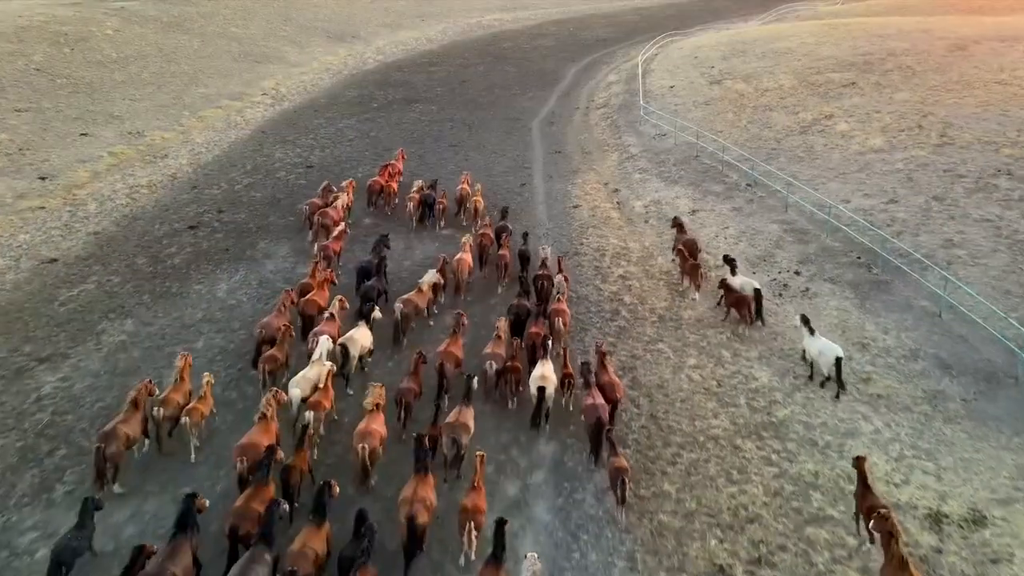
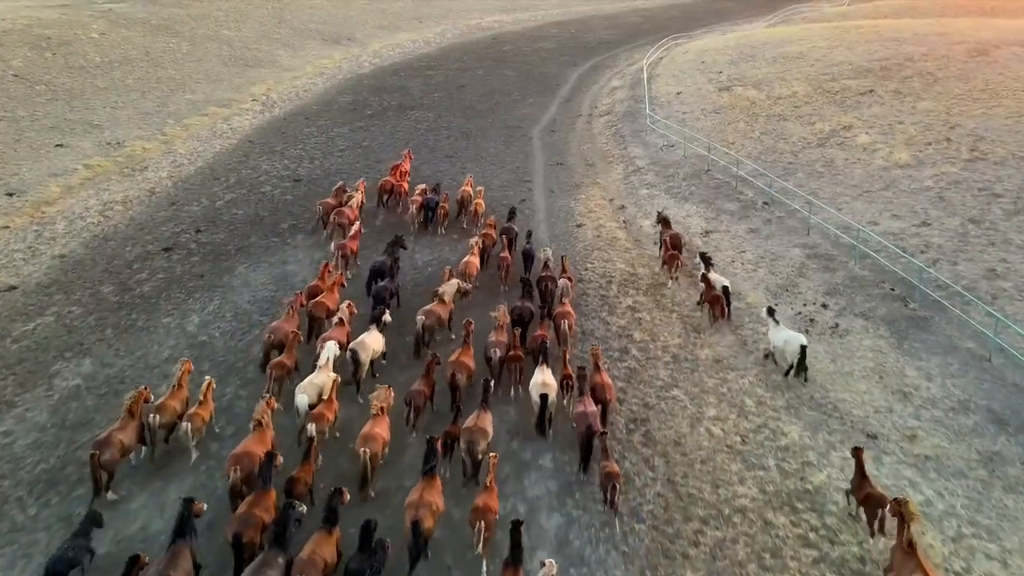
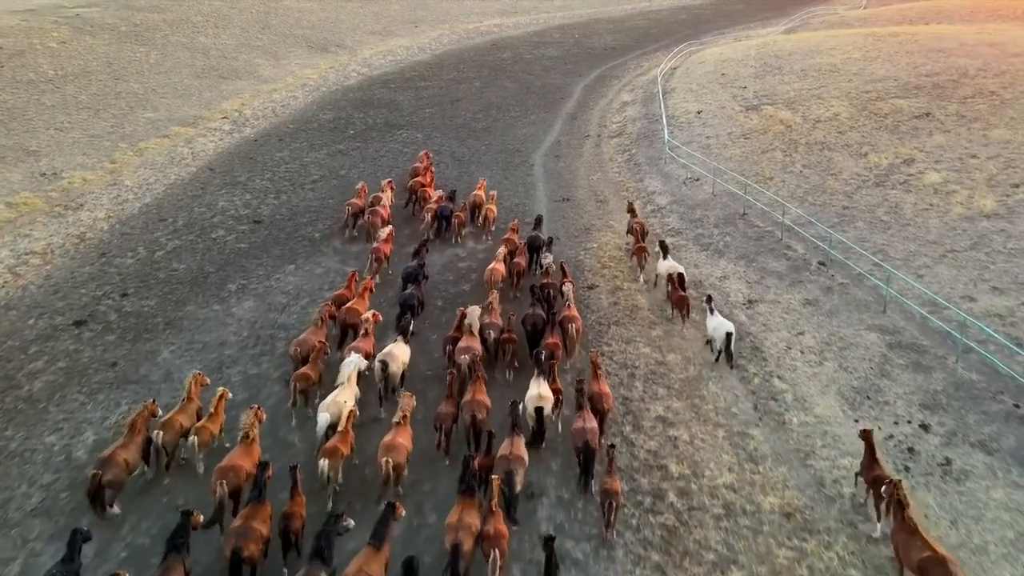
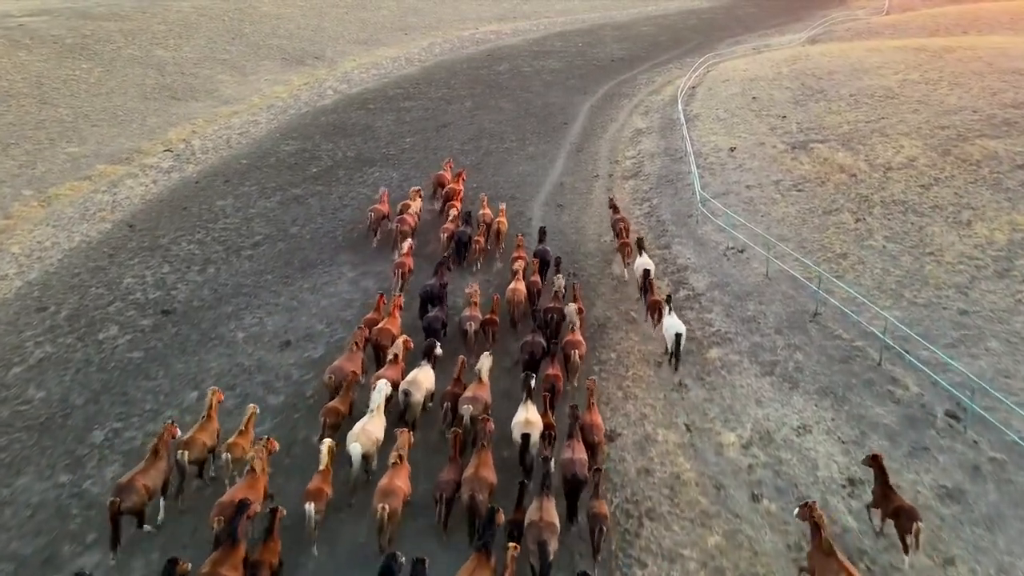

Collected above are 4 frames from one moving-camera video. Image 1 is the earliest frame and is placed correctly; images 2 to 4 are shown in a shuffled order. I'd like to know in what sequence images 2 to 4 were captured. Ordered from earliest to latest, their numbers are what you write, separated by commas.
2, 3, 4
